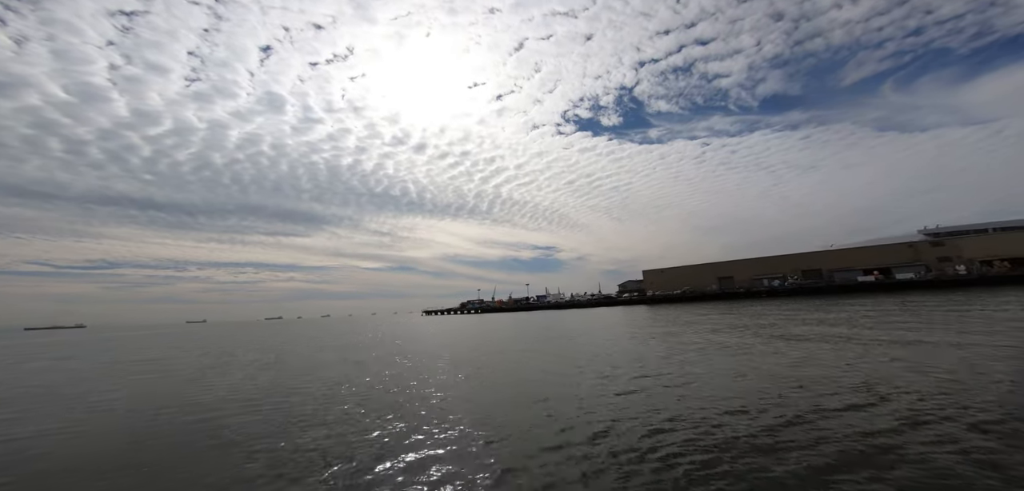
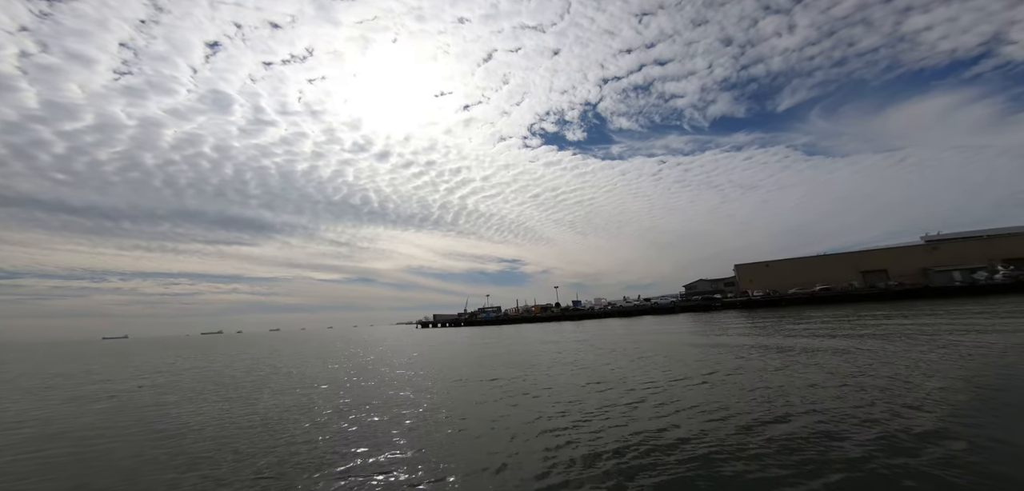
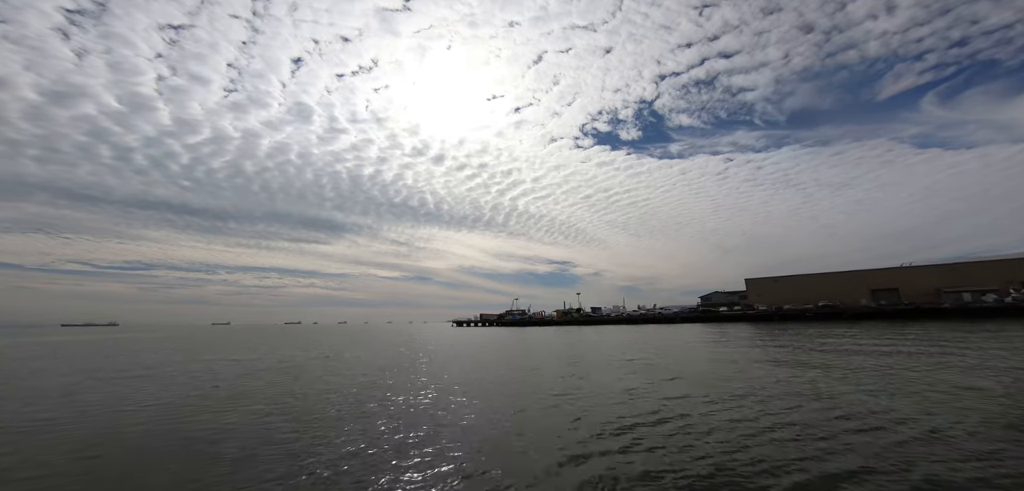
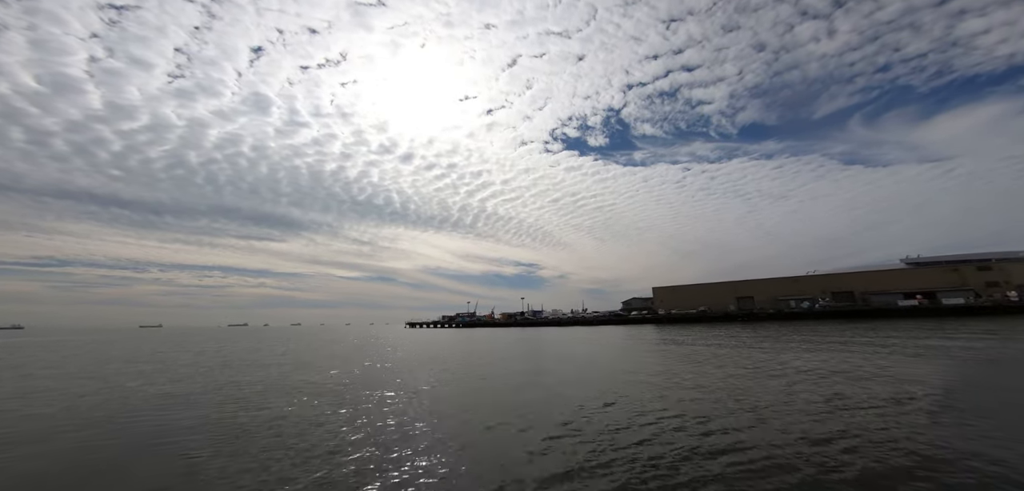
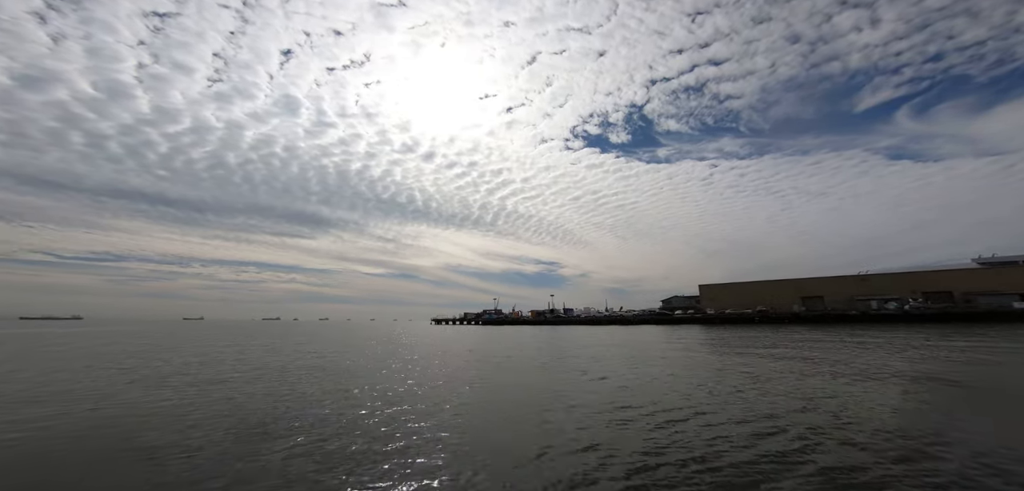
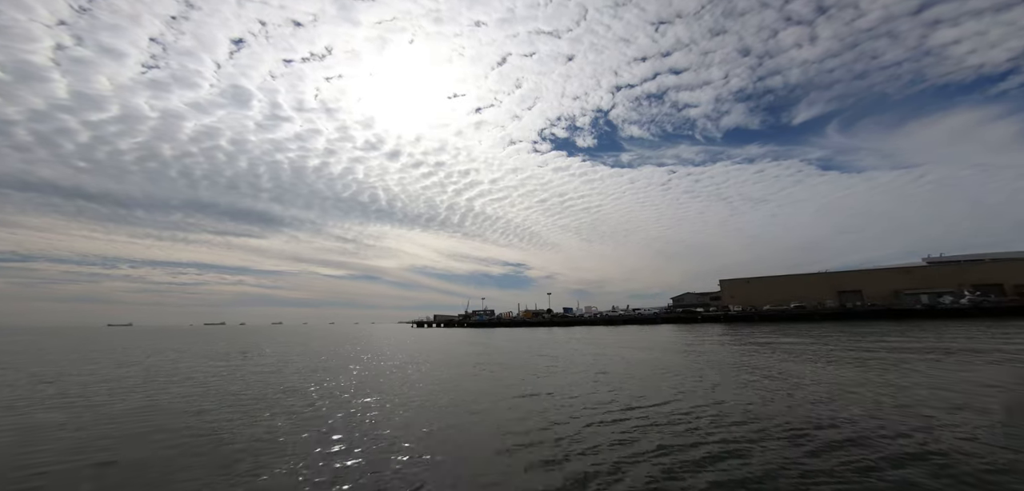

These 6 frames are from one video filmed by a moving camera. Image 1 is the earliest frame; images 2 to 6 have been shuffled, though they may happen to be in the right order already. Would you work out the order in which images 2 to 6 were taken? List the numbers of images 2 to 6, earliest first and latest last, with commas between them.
4, 5, 3, 6, 2
